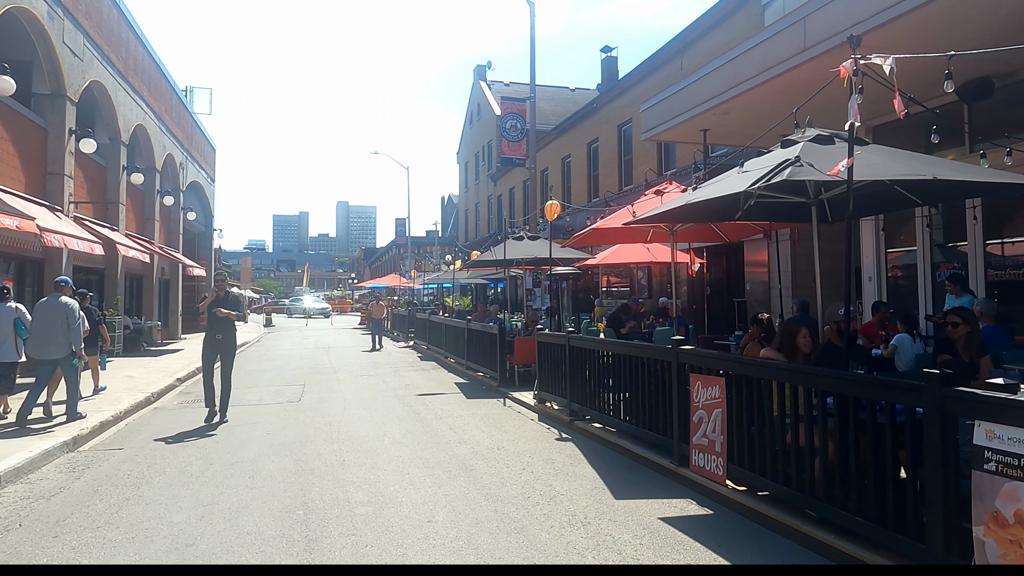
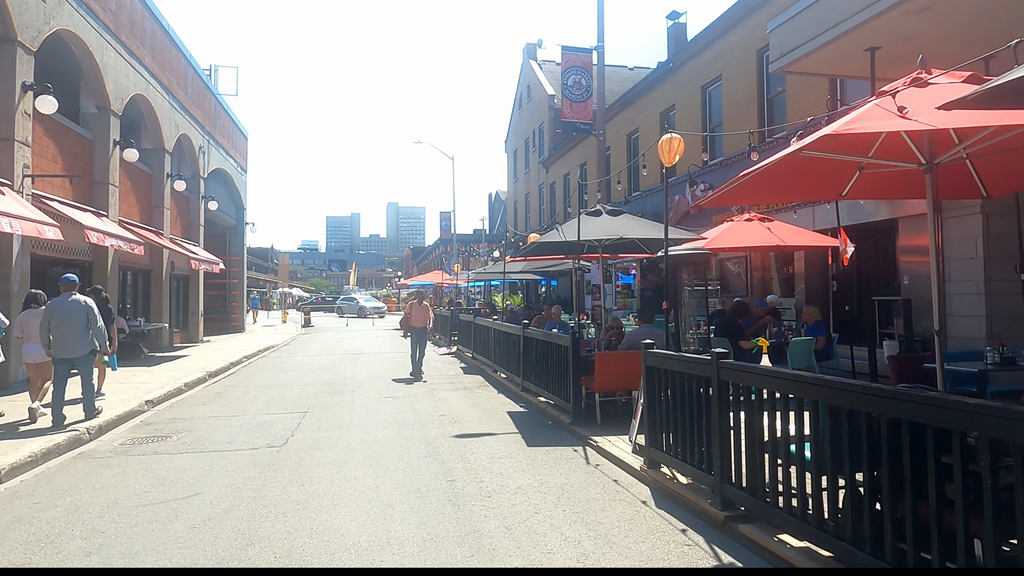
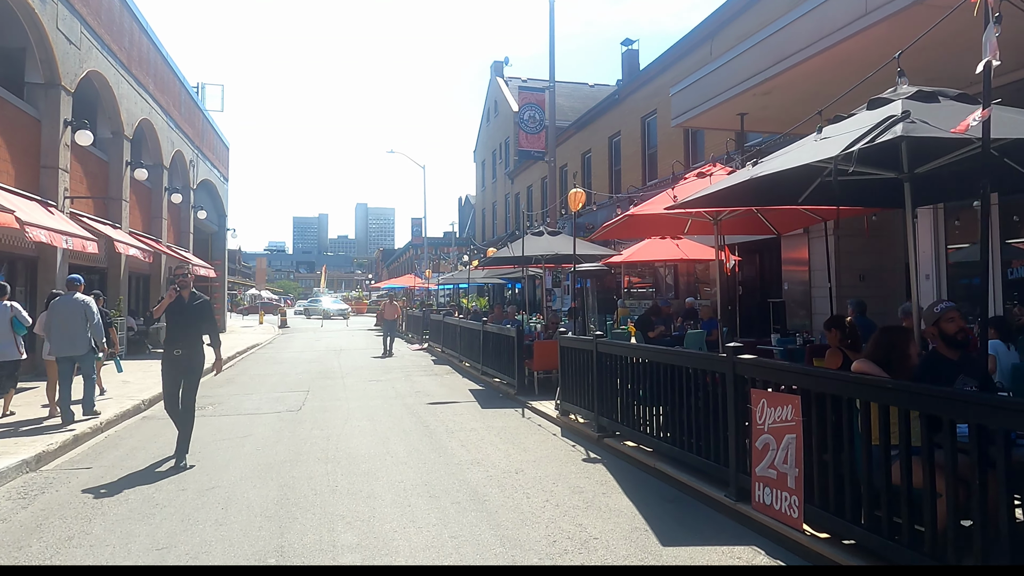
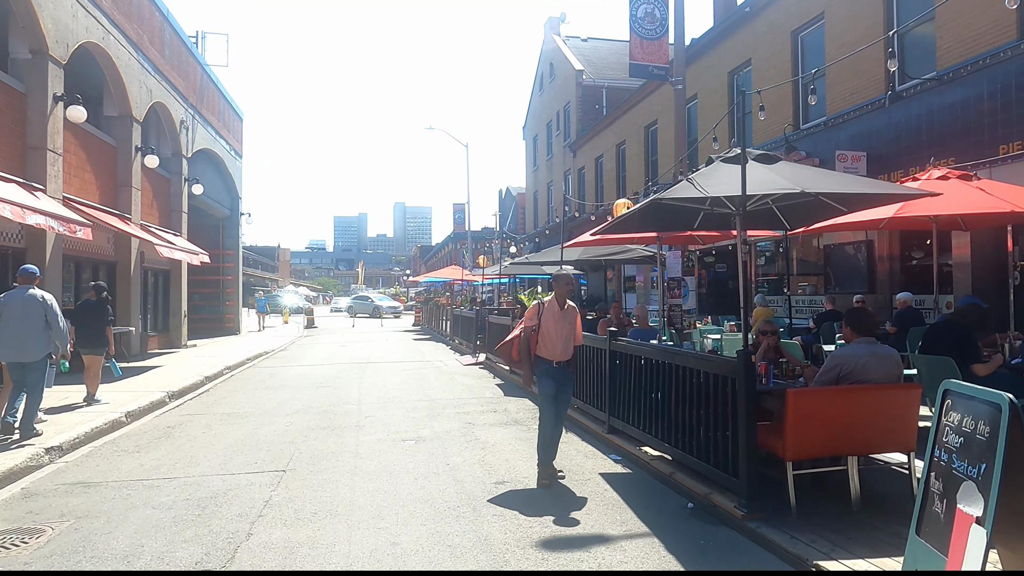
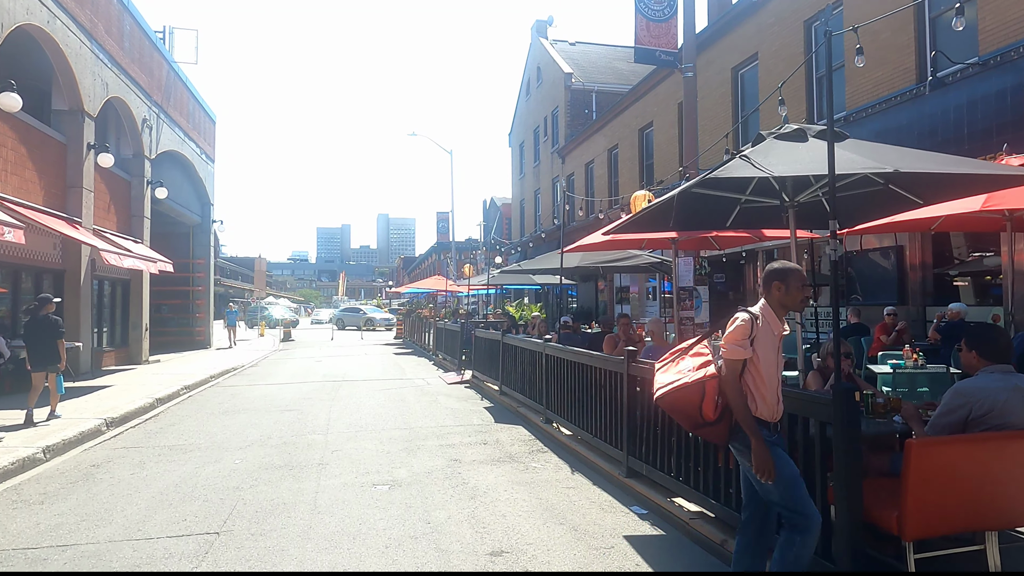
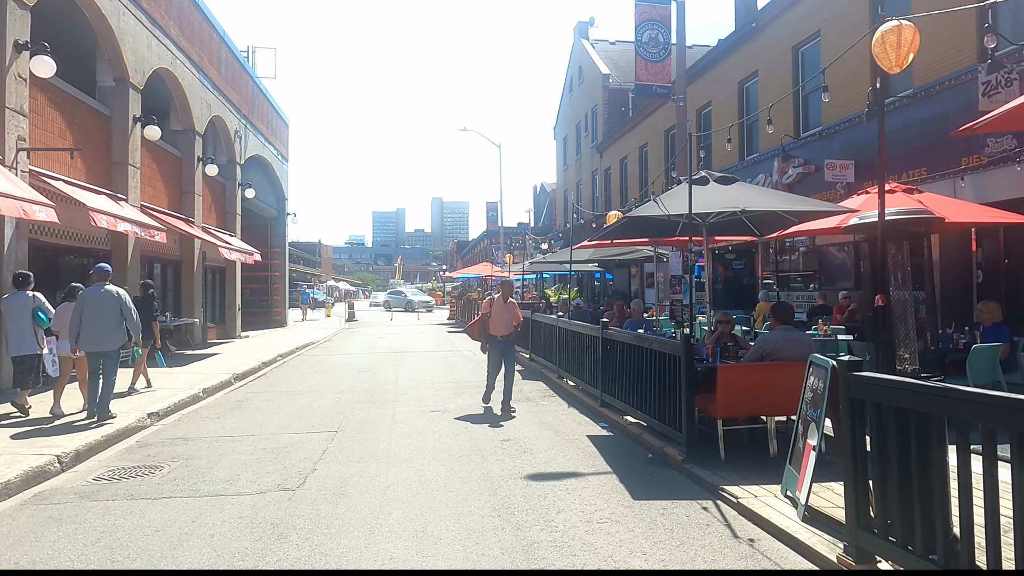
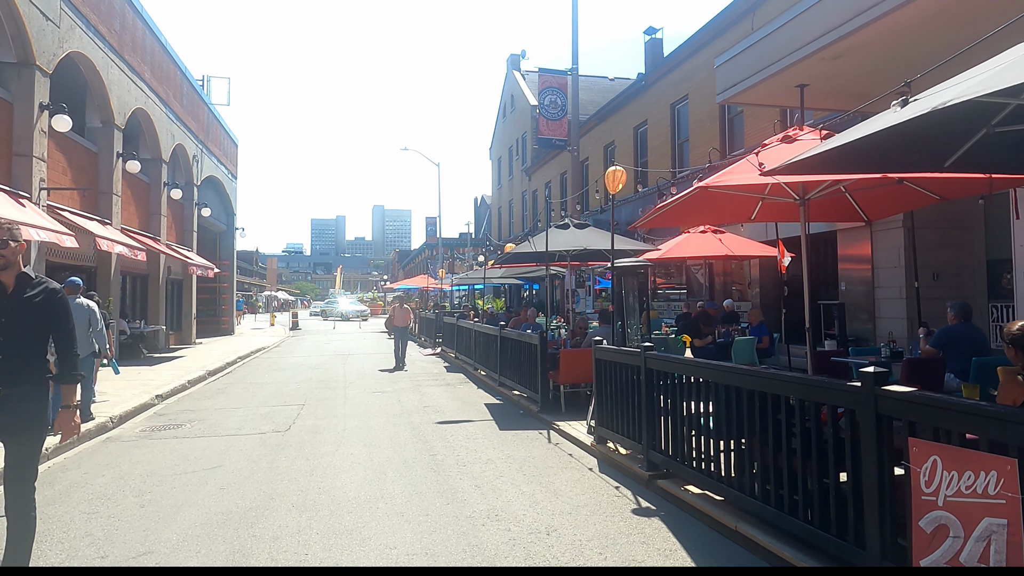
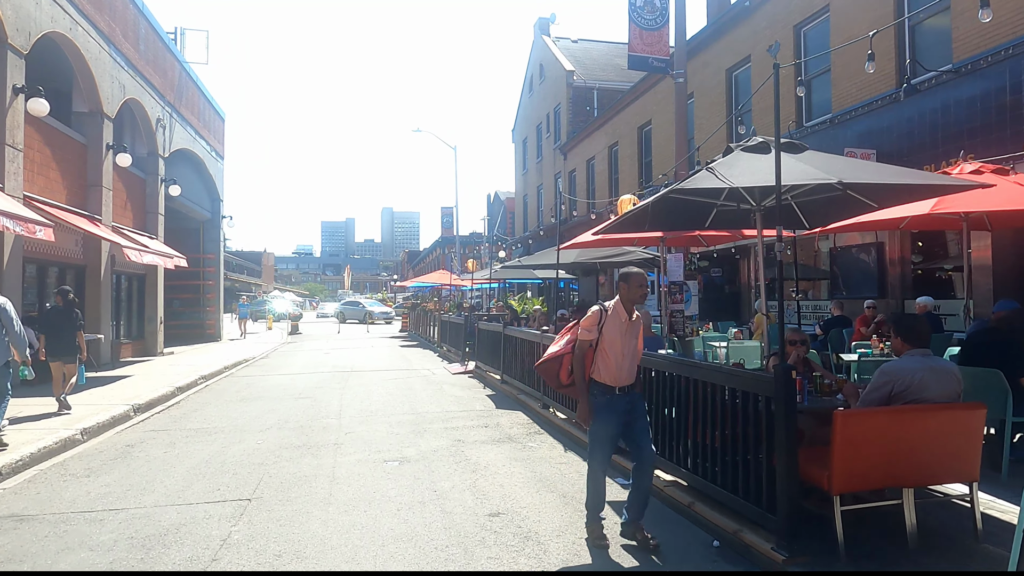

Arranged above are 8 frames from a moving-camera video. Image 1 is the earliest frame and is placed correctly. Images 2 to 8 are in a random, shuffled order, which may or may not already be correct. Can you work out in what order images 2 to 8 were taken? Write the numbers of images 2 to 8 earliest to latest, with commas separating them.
3, 7, 2, 6, 4, 8, 5
